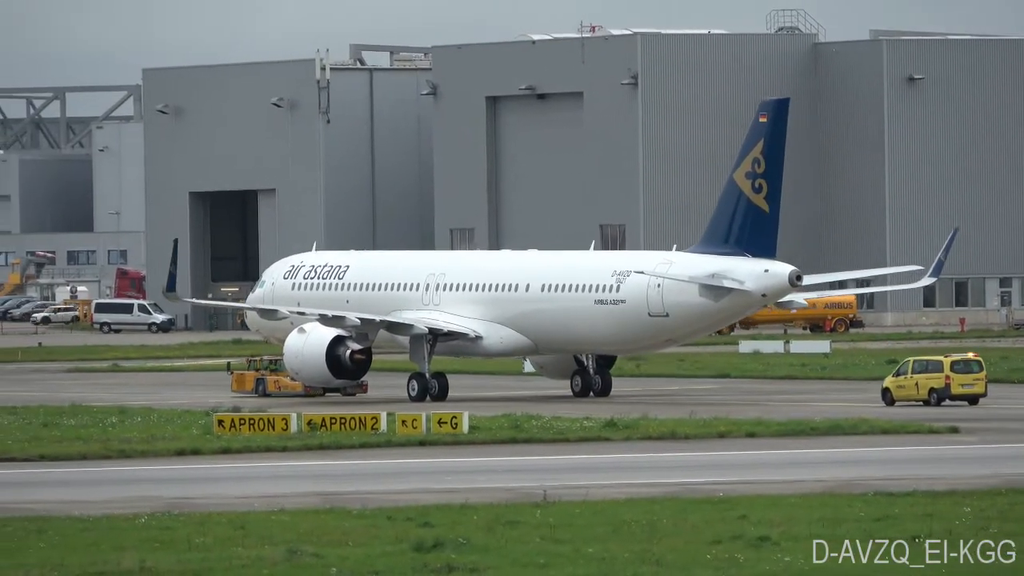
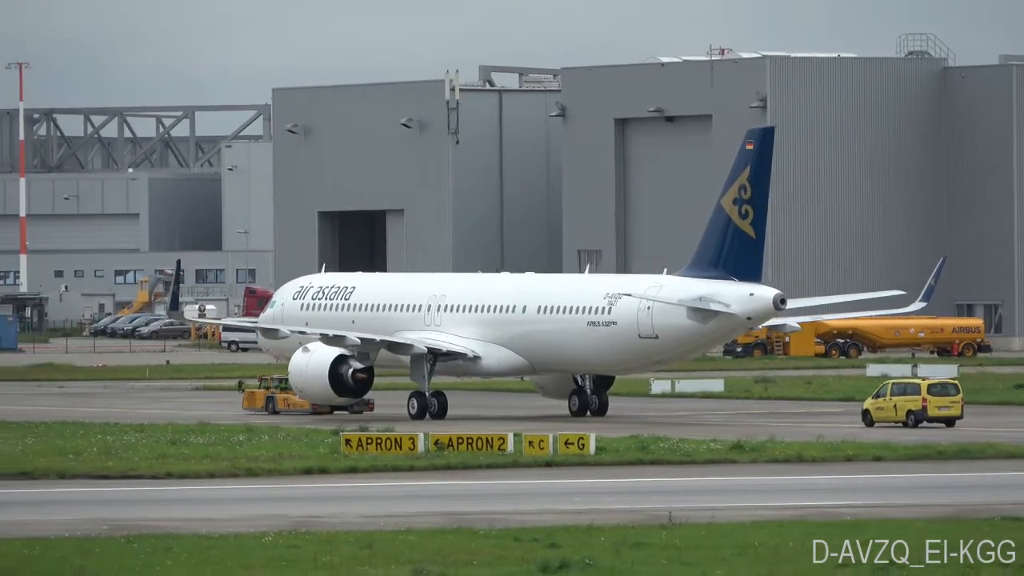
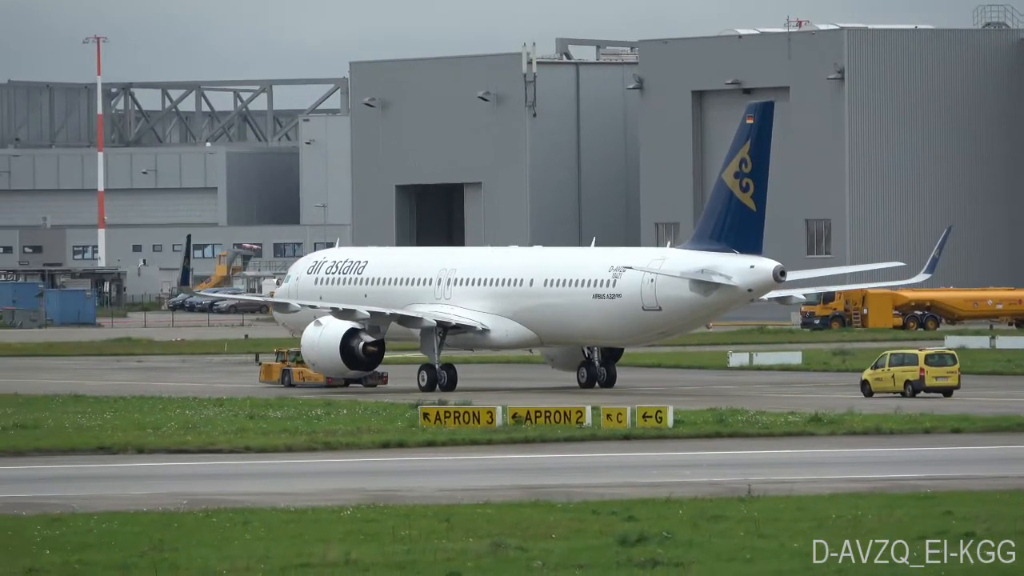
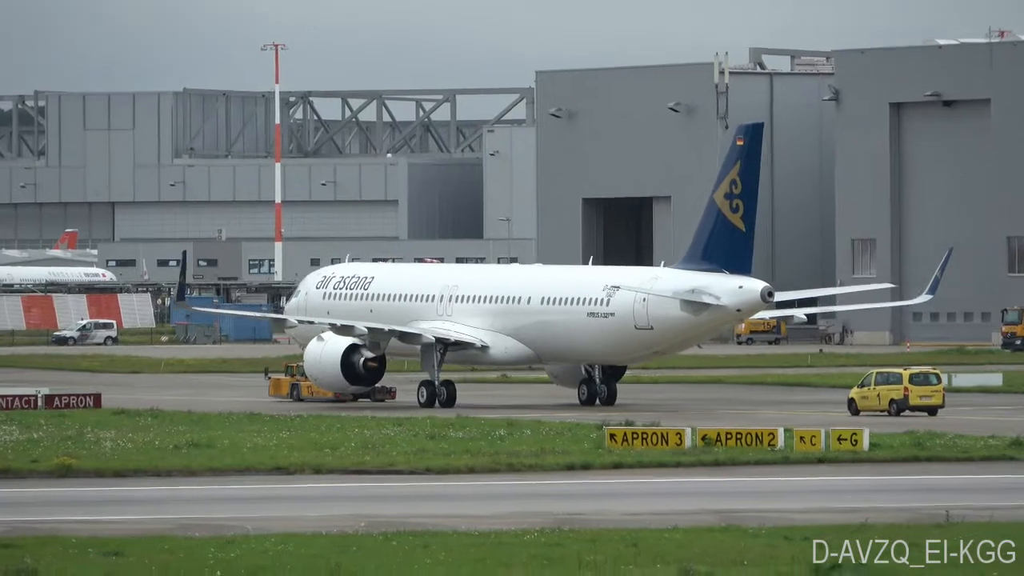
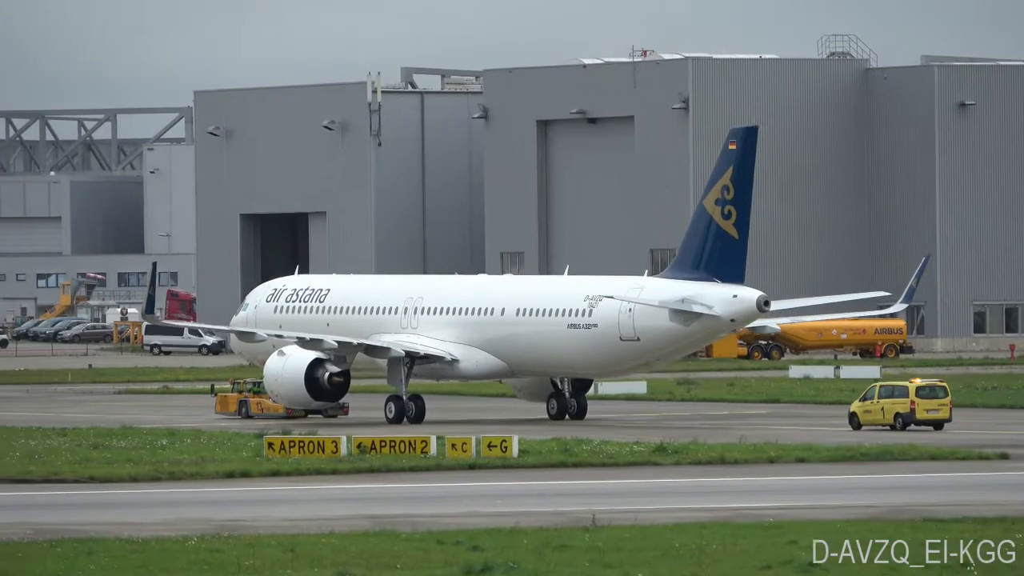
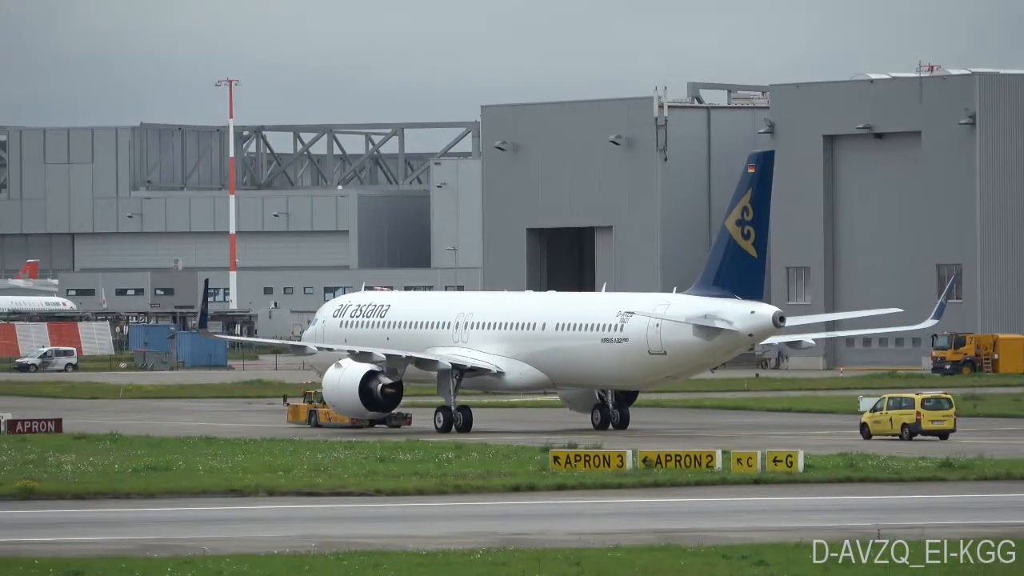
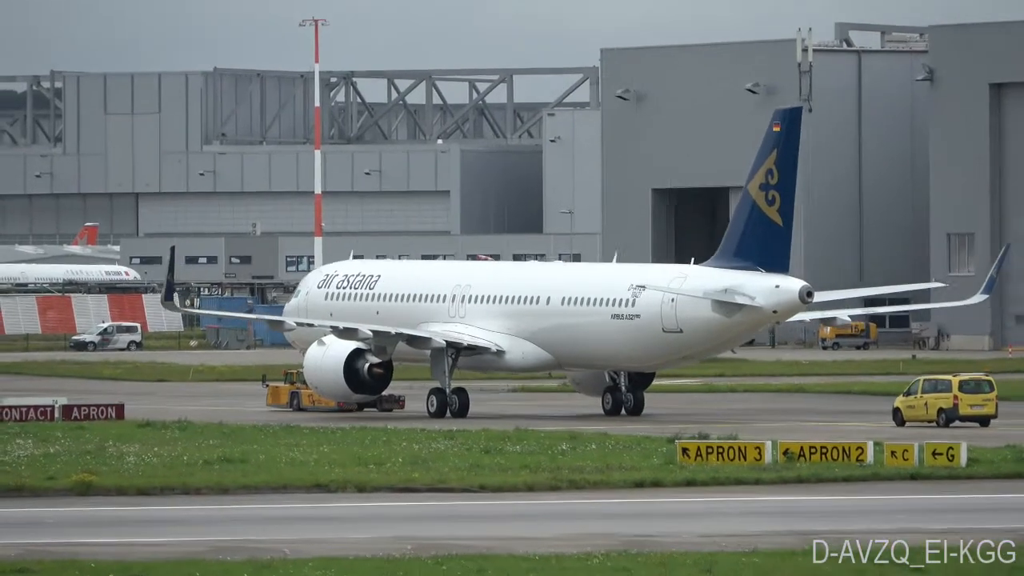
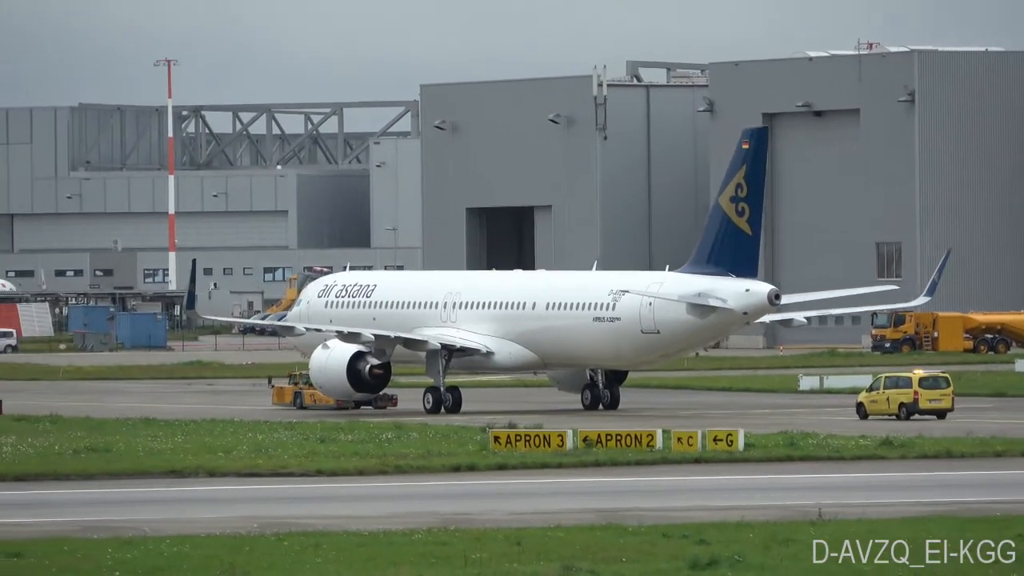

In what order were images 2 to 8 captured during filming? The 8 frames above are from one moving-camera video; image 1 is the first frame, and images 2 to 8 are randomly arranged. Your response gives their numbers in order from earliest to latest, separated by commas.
5, 2, 3, 8, 6, 4, 7
